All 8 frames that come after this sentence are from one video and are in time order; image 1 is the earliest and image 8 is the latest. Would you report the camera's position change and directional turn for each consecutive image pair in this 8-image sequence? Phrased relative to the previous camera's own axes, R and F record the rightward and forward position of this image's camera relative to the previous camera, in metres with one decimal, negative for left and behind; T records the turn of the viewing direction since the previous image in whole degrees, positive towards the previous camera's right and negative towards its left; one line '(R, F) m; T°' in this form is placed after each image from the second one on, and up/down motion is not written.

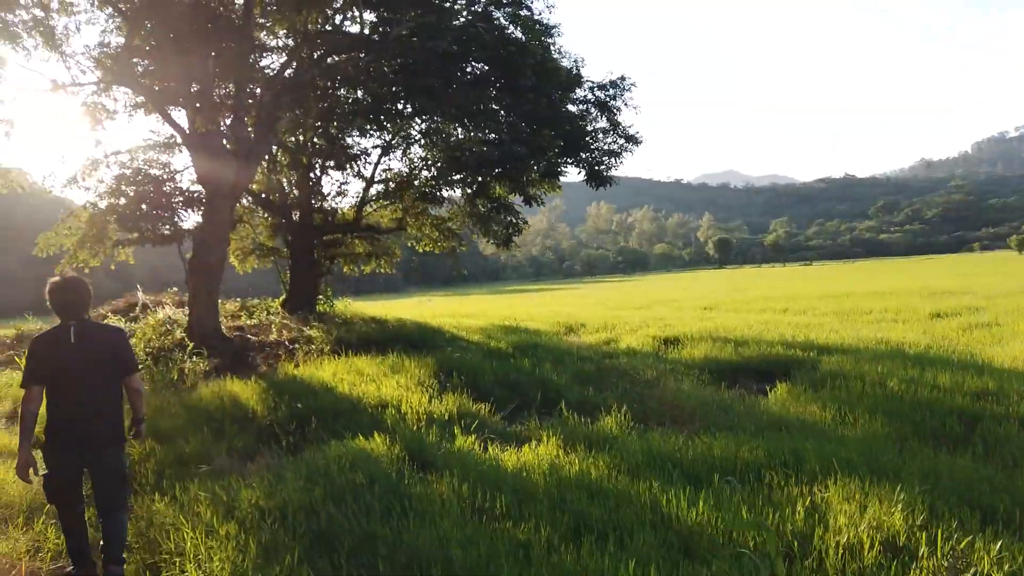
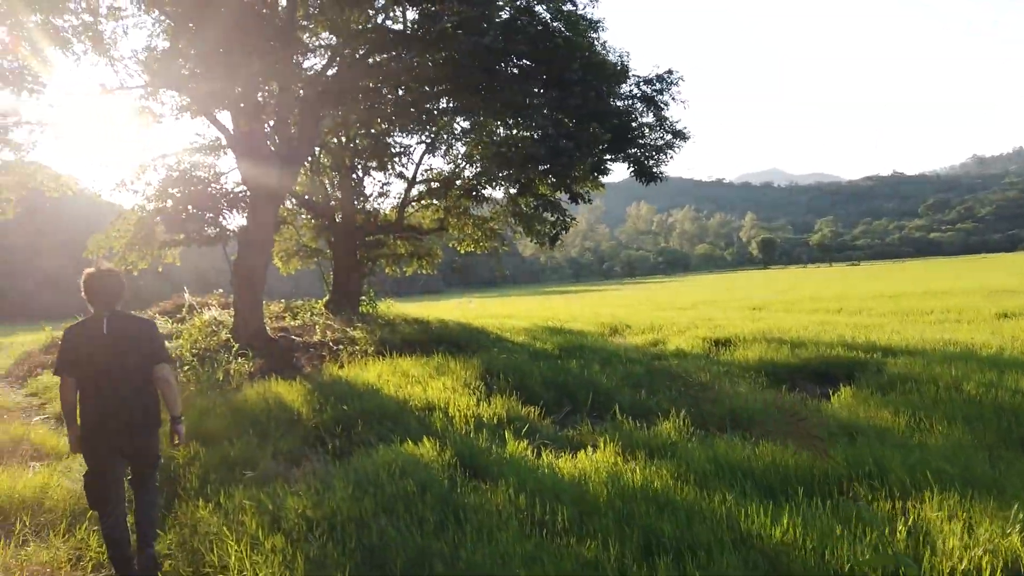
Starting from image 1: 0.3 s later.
(-0.1, +0.2) m; -3°
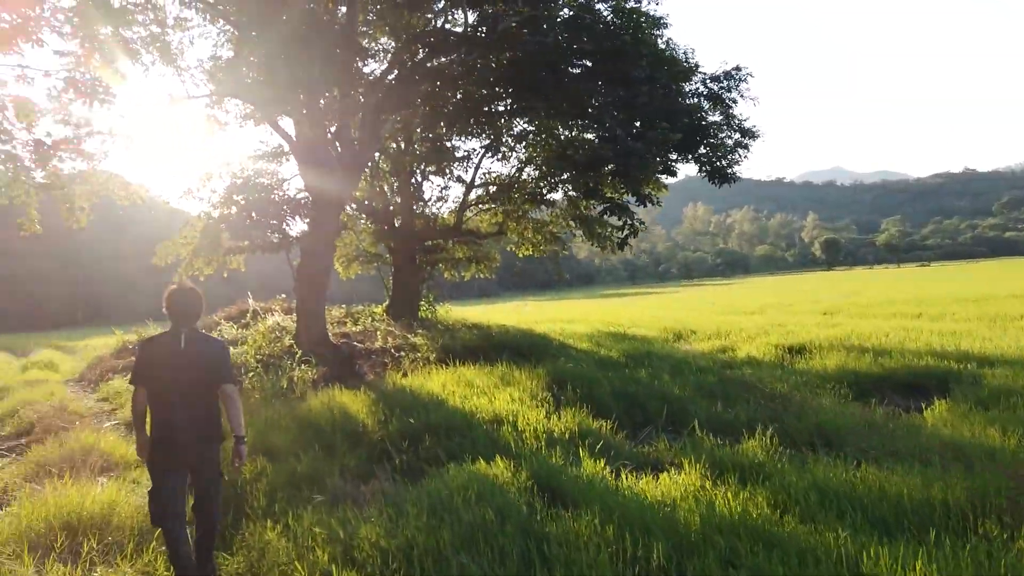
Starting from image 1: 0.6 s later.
(-0.1, +0.3) m; -4°
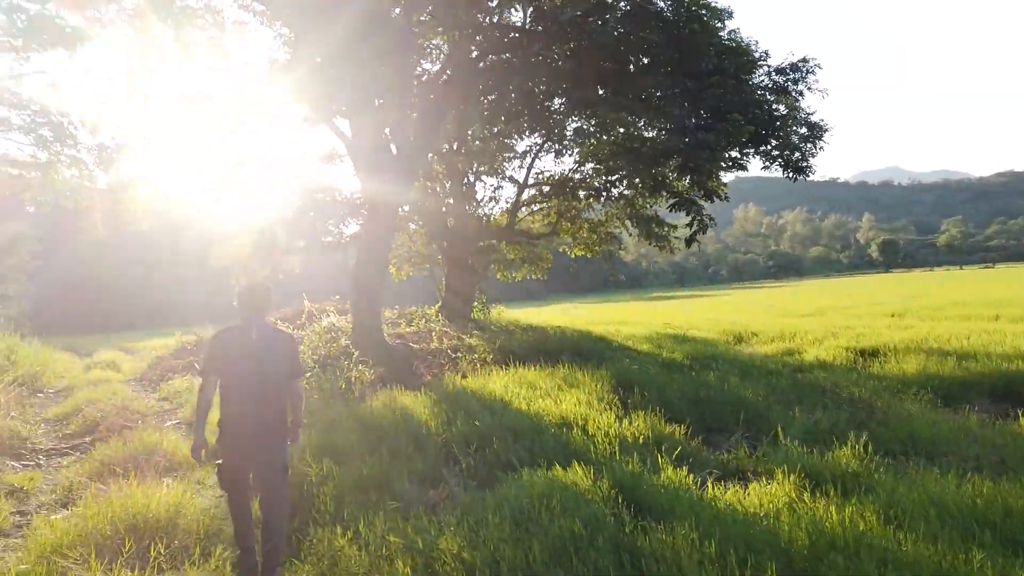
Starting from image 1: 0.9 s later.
(-0.2, +0.2) m; -4°
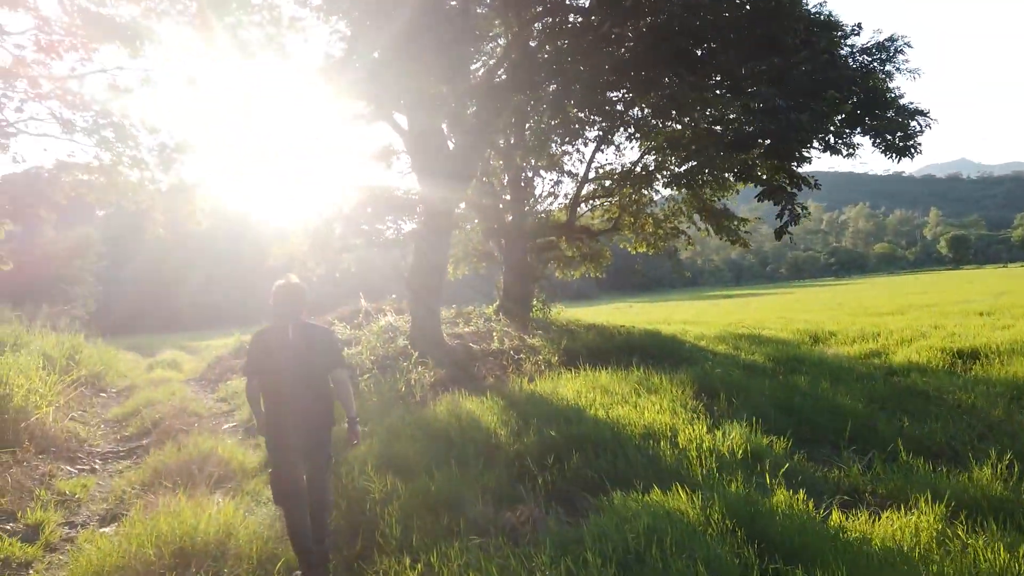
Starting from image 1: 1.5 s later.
(-0.2, +0.5) m; -4°
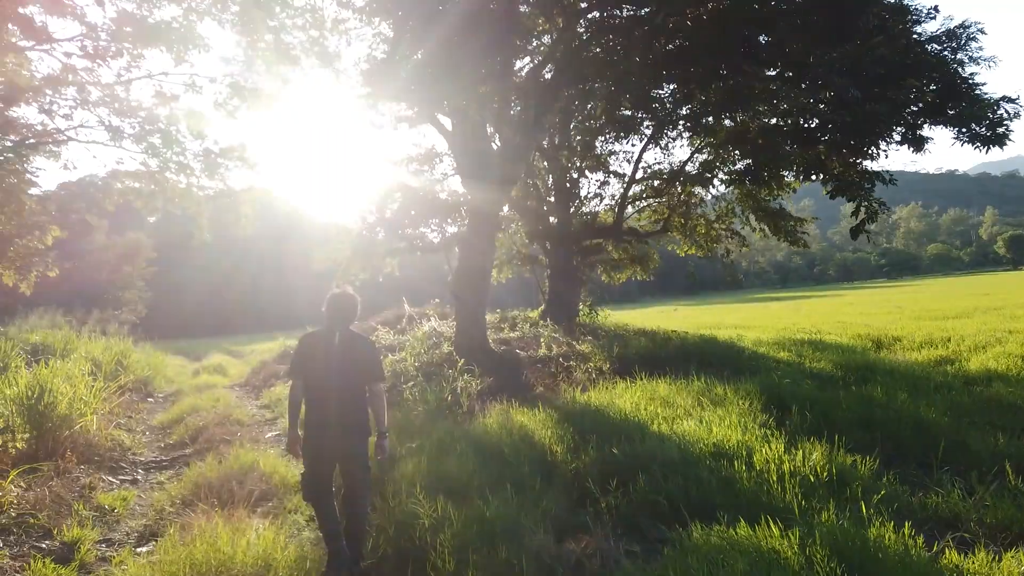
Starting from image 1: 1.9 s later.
(-0.1, +0.4) m; -3°
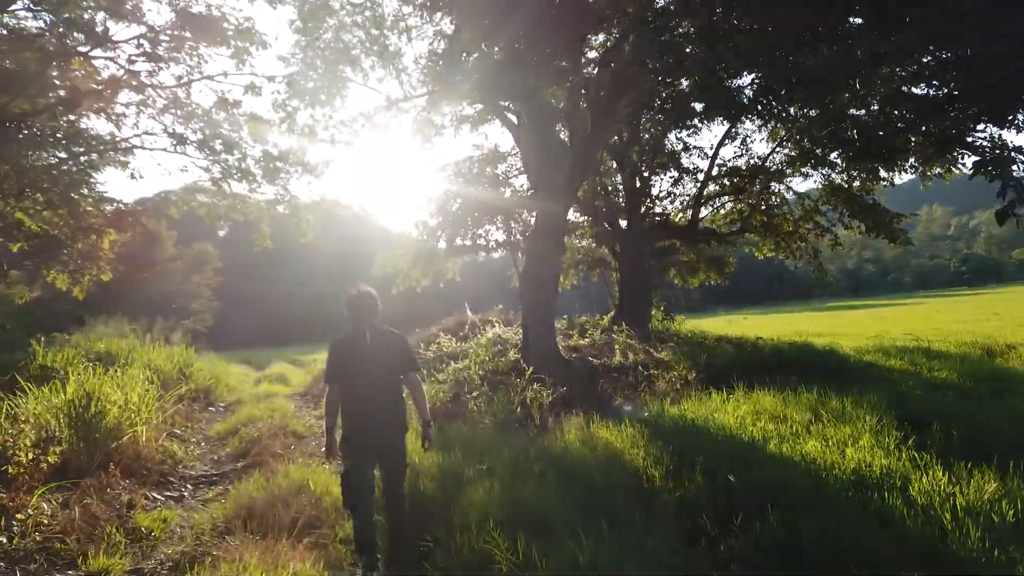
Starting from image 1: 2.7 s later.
(-0.2, +0.8) m; -5°
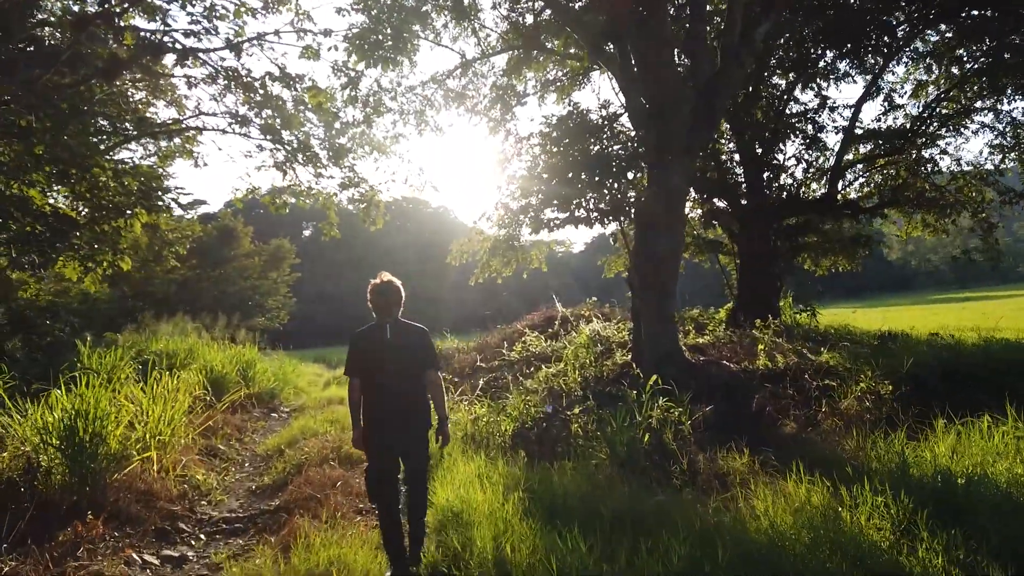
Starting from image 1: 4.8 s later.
(-0.3, +2.1) m; -6°
